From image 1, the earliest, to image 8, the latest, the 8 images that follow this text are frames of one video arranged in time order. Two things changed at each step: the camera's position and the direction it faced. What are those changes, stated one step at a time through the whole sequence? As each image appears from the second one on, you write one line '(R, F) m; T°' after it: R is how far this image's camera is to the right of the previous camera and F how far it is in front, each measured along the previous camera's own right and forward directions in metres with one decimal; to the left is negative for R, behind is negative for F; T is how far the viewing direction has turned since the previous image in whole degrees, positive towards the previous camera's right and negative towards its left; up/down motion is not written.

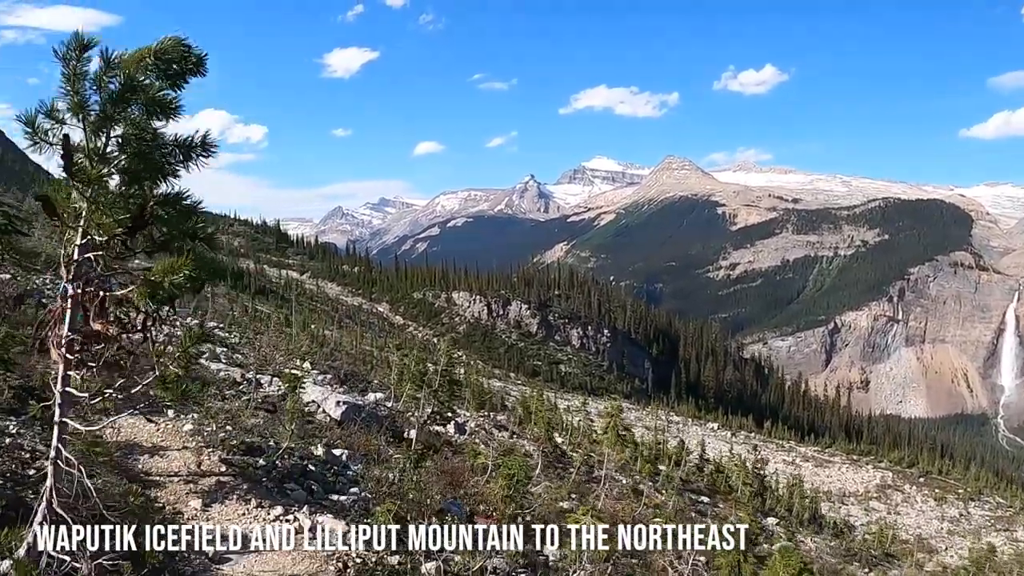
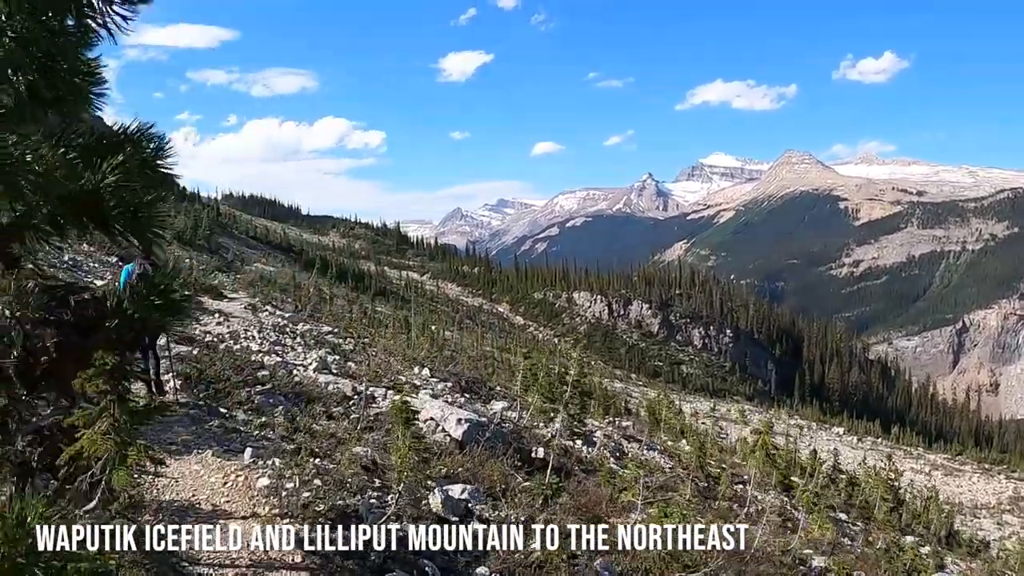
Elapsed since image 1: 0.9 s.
(-0.2, +1.6) m; -5°
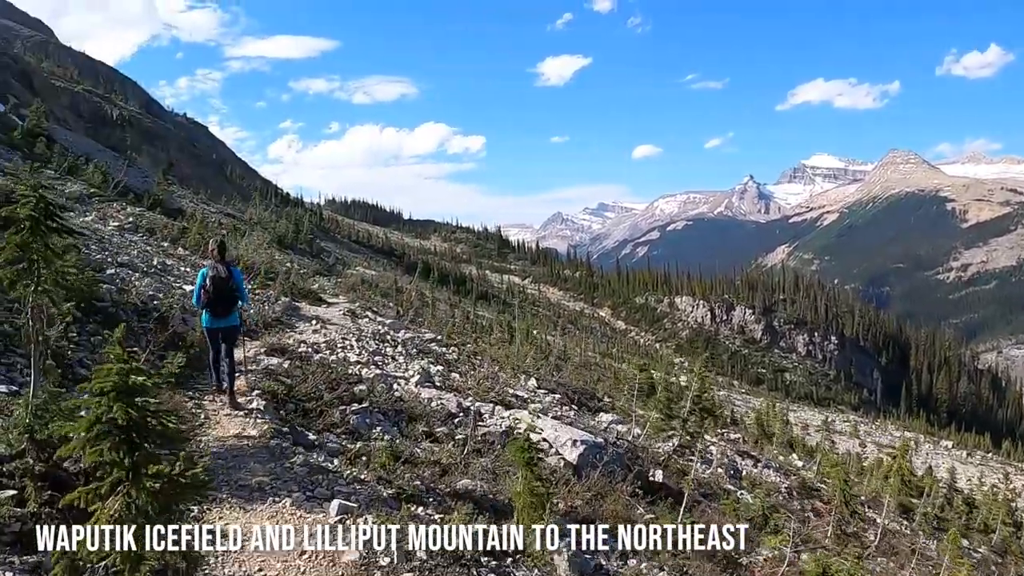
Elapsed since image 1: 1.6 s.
(-0.2, +1.2) m; -4°
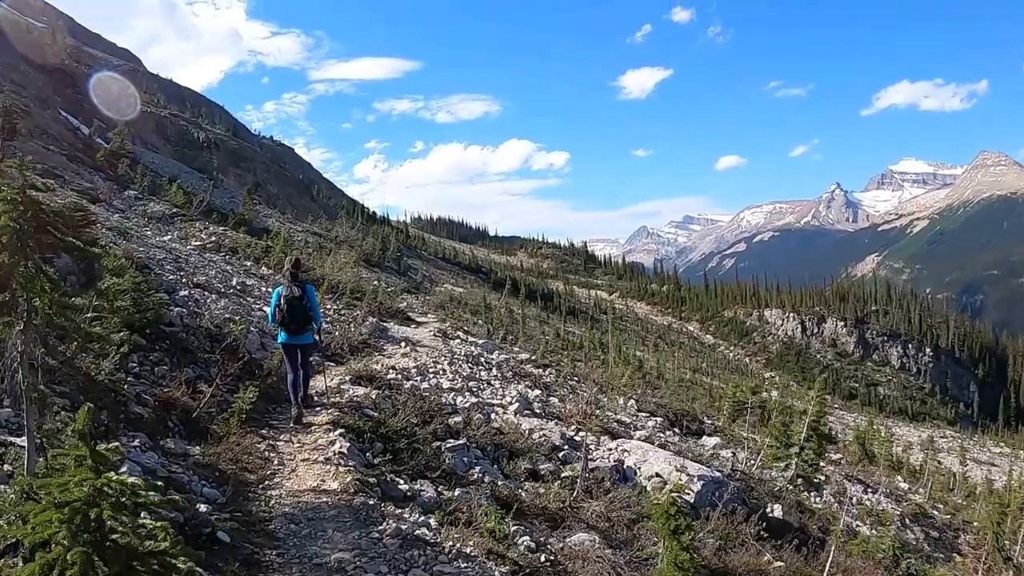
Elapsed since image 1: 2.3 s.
(-0.2, +1.1) m; -4°
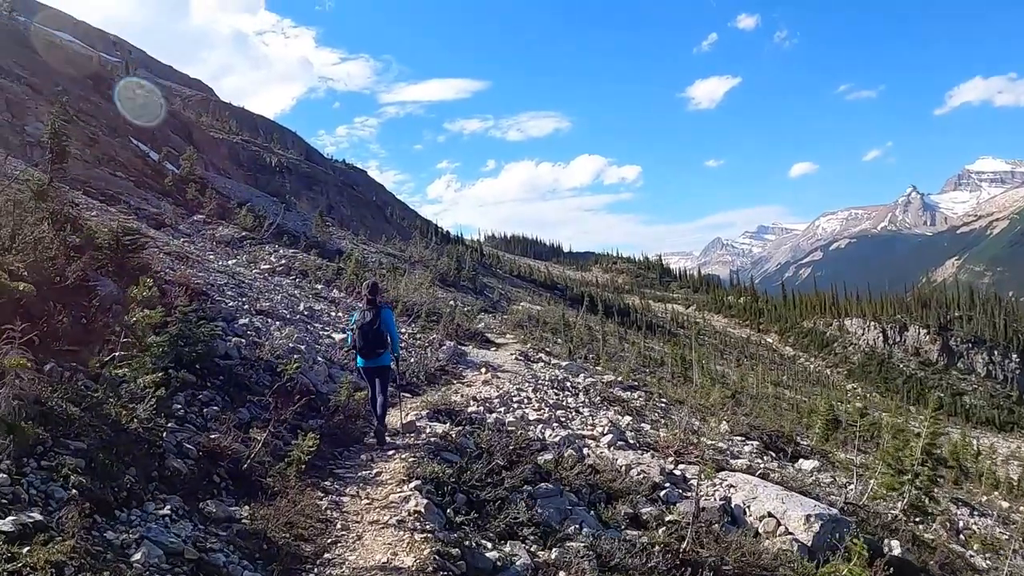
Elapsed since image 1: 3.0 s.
(-0.1, +1.0) m; -3°
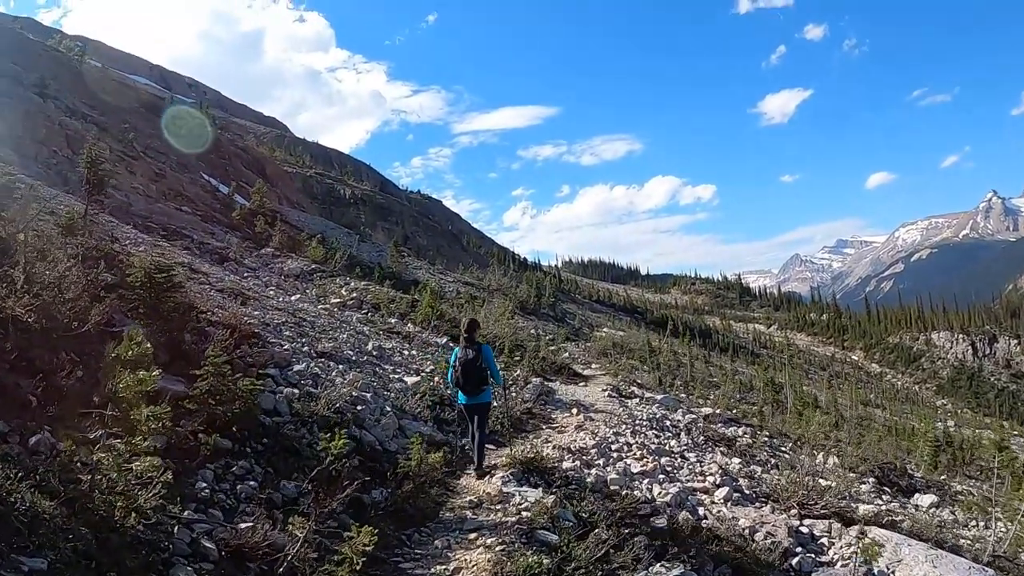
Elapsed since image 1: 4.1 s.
(-0.1, +1.4) m; -3°
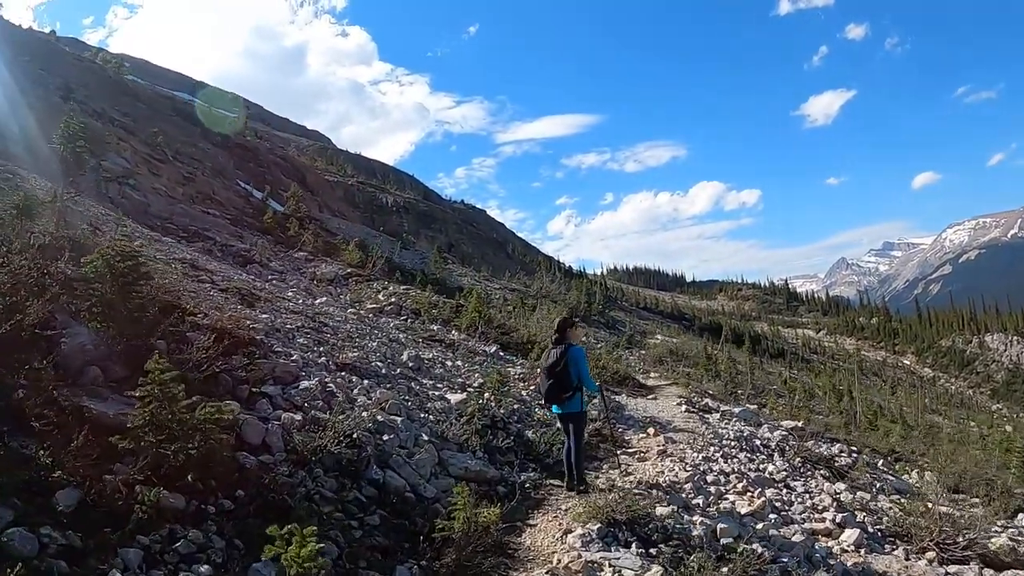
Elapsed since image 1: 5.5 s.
(-0.1, +1.9) m; -2°
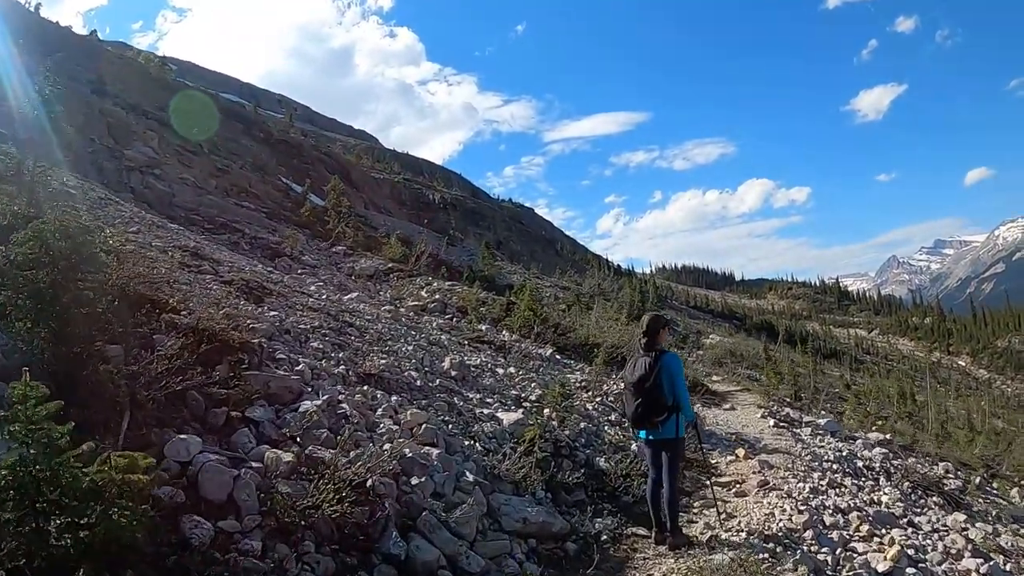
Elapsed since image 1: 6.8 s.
(-0.1, +1.5) m; -2°
